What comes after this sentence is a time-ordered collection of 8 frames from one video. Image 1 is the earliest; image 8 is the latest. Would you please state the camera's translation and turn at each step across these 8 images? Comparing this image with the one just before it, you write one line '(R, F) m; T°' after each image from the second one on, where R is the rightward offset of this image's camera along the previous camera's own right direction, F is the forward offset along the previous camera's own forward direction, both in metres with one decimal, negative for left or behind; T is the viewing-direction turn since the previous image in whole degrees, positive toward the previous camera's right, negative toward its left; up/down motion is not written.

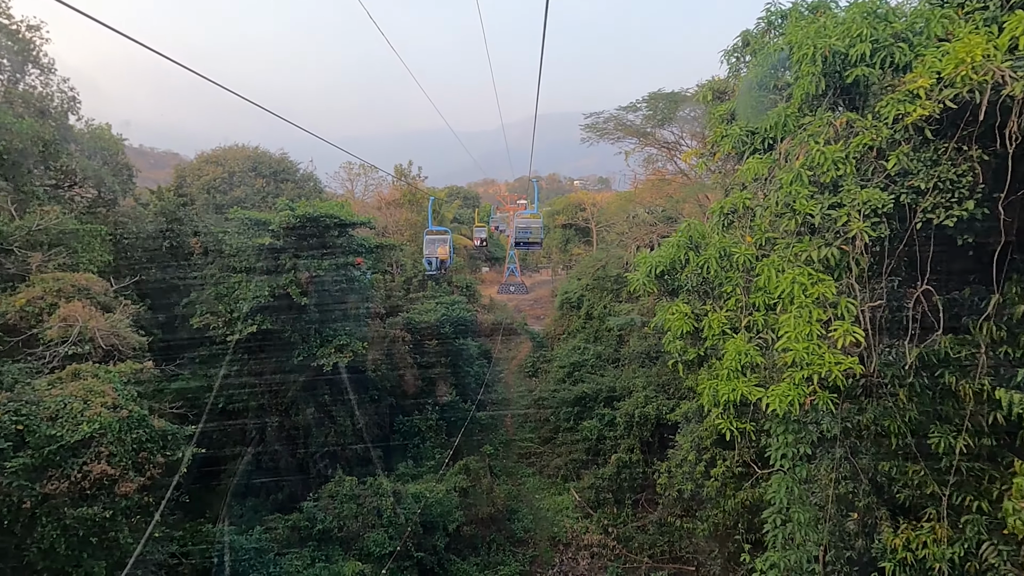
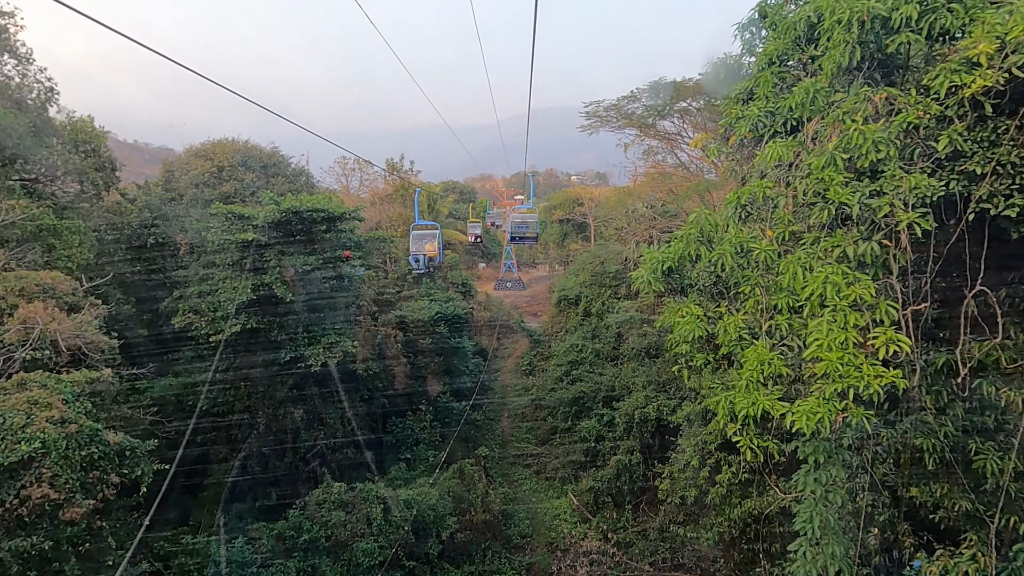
(0.0, +0.4) m; 0°
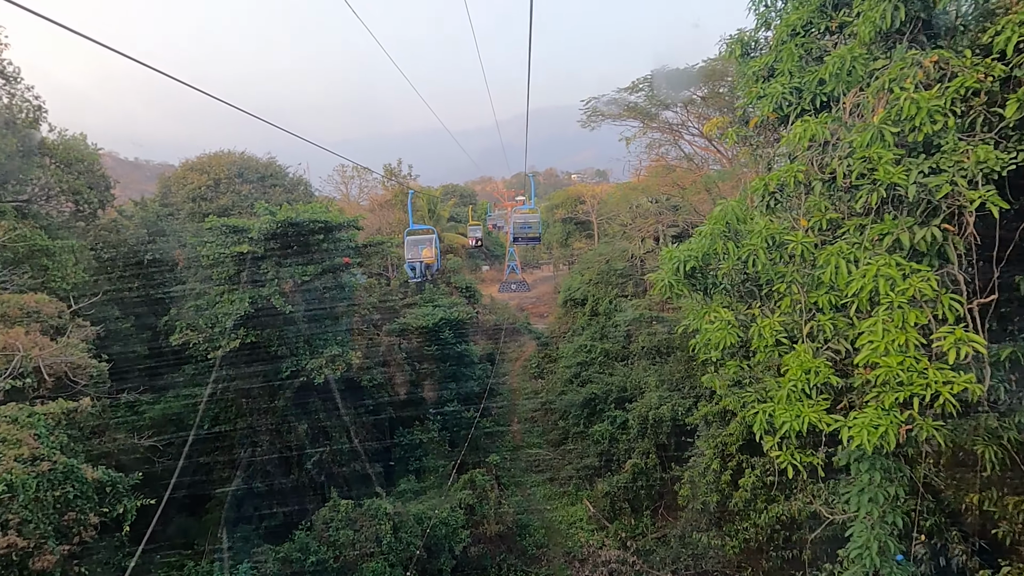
(0.0, +0.3) m; 0°
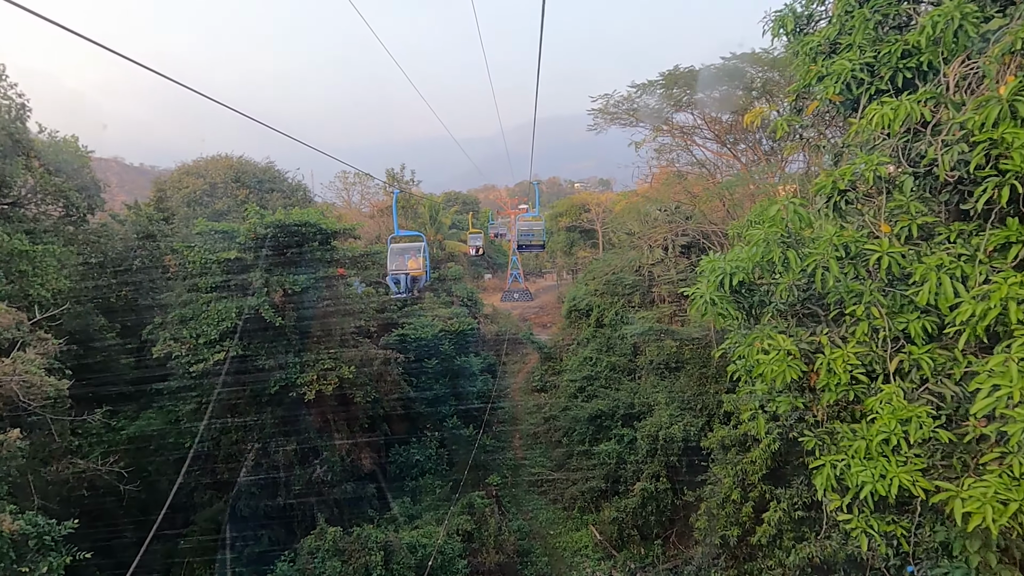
(0.0, +0.5) m; 0°
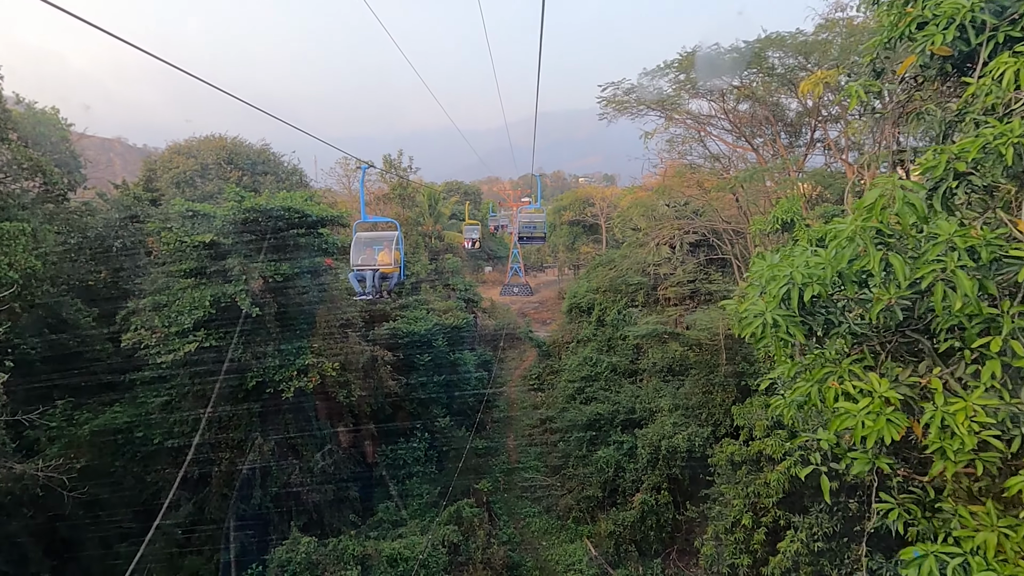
(0.0, +0.6) m; 0°
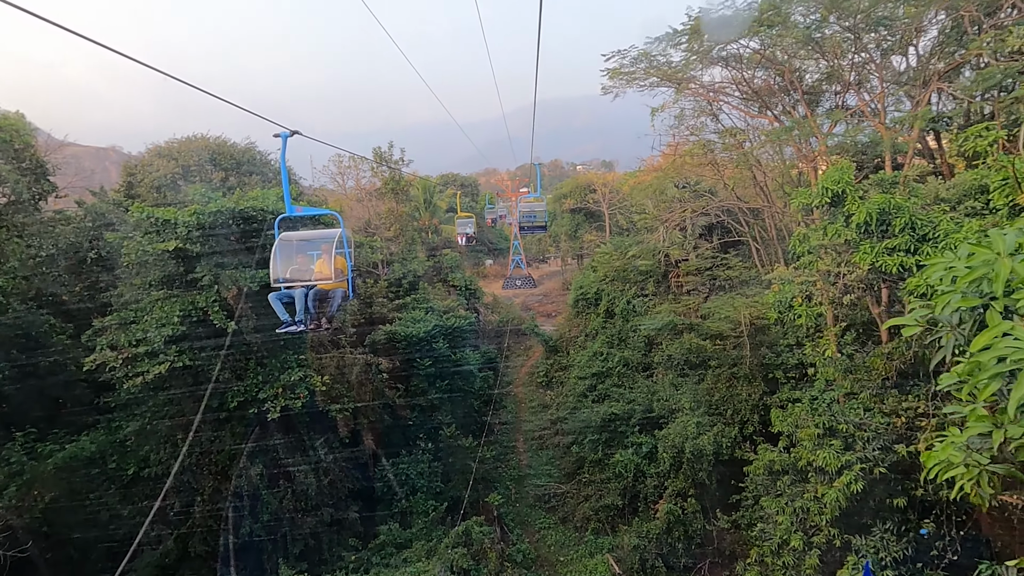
(0.0, +0.8) m; 0°
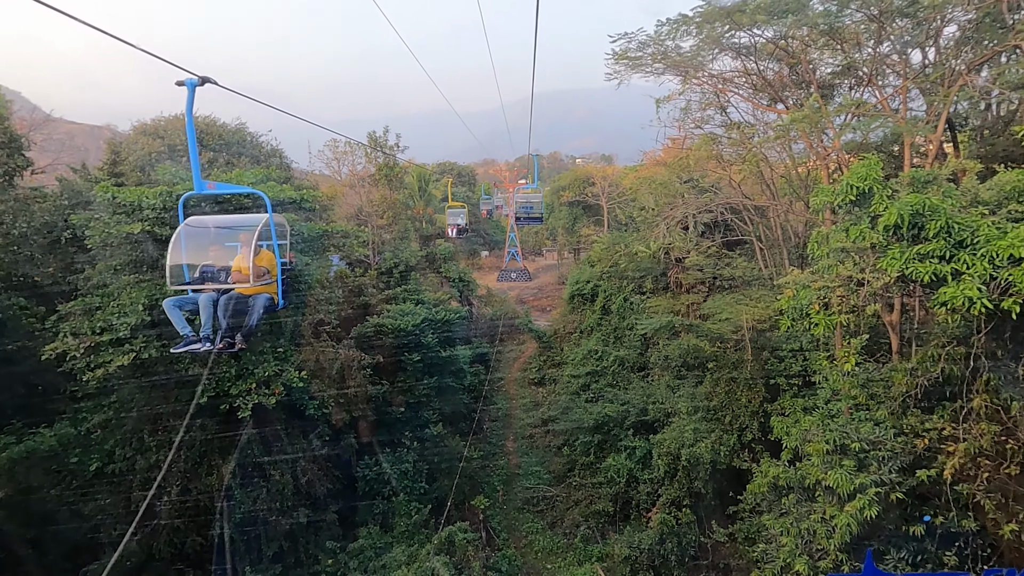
(0.0, +0.4) m; +1°
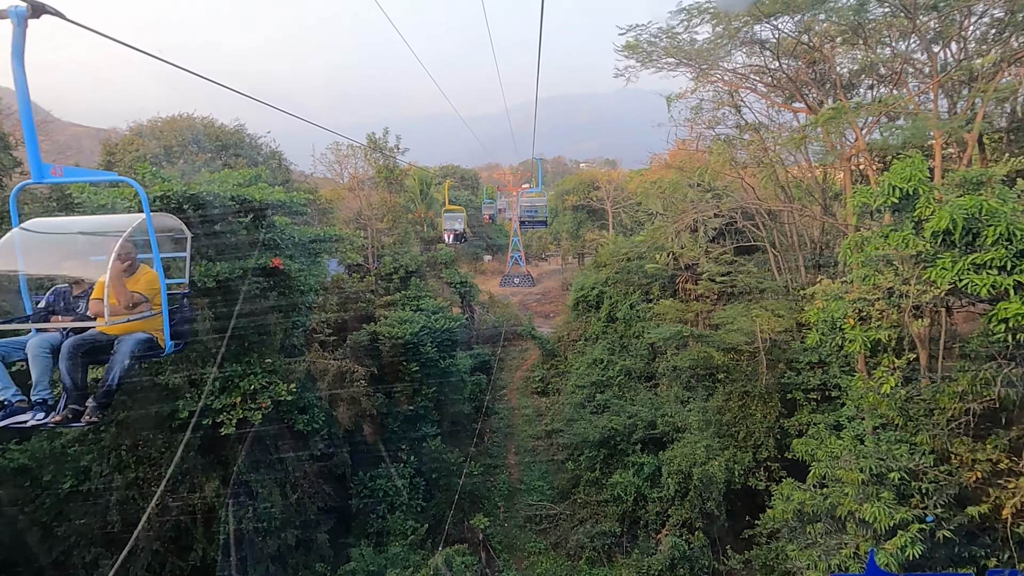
(0.0, +0.4) m; 0°
